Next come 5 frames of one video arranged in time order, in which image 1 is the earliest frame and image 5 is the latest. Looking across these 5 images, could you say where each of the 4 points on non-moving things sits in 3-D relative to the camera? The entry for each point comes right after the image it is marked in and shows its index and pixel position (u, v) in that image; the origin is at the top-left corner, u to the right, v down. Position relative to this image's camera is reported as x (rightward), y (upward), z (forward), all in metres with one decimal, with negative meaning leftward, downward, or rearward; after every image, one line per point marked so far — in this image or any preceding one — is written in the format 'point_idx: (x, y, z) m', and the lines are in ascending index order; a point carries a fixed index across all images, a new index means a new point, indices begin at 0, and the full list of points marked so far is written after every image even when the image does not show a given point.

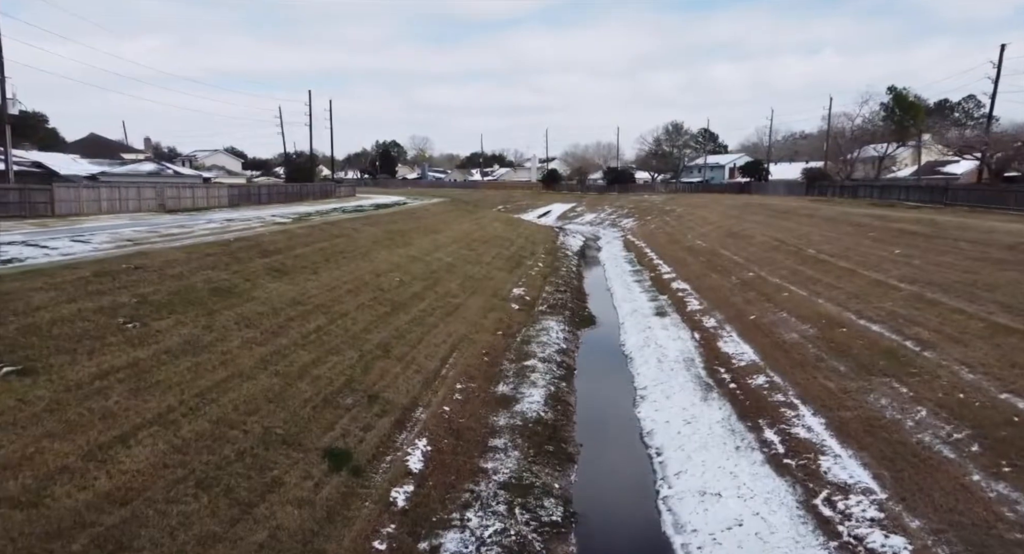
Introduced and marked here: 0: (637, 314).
0: (+3.5, -1.1, +19.0) m
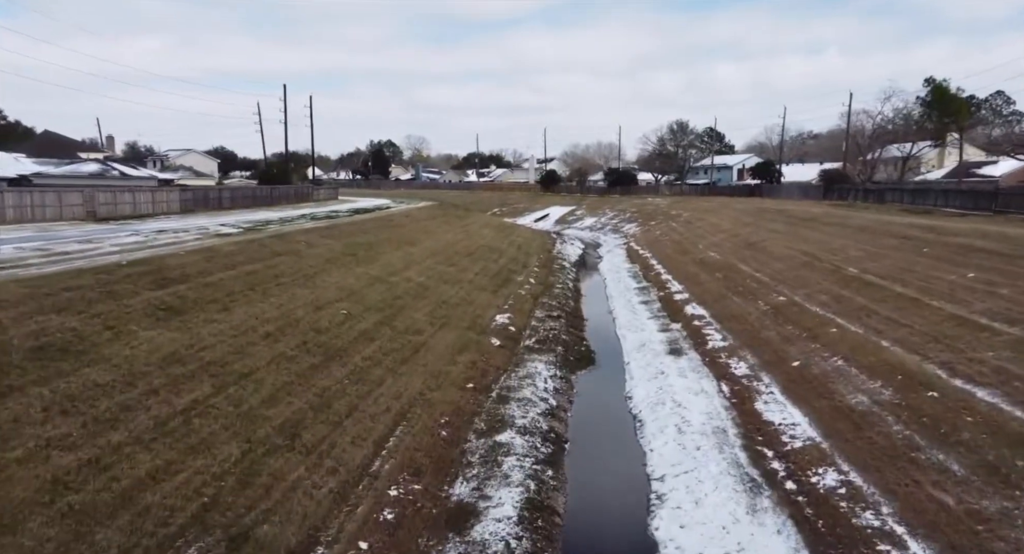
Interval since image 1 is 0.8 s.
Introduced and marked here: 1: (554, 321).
0: (+3.0, -1.7, +15.5) m
1: (+1.1, -1.3, +18.4) m
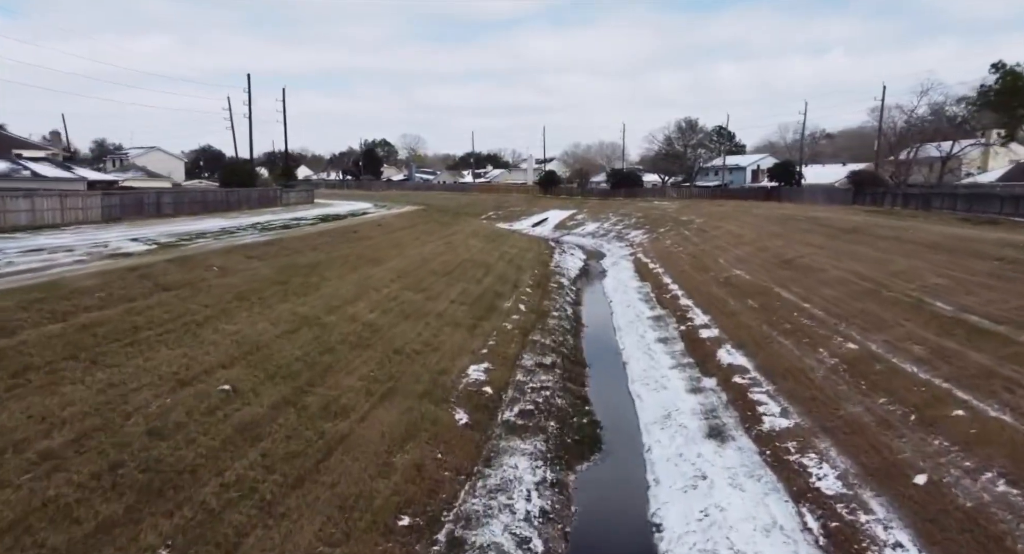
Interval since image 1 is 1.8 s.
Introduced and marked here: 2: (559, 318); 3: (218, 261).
0: (+2.6, -2.4, +11.0) m
1: (+0.7, -2.0, +13.9) m
2: (+1.3, -1.2, +19.8) m
3: (-6.3, +0.3, +14.8) m
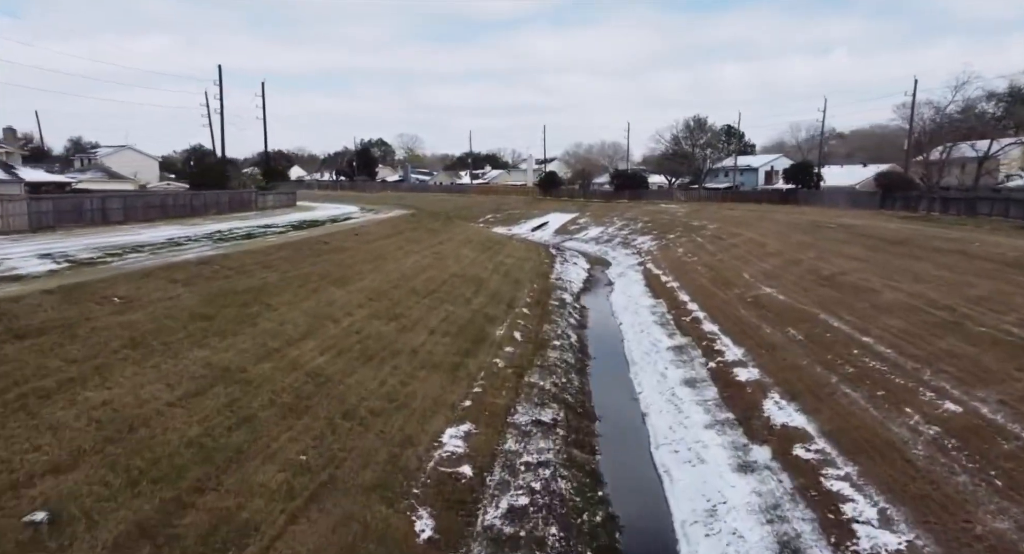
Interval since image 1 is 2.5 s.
0: (+2.4, -3.0, +7.8) m
1: (+0.5, -2.5, +10.6) m
2: (+1.2, -1.7, +16.5) m
3: (-6.5, -0.2, +11.6) m
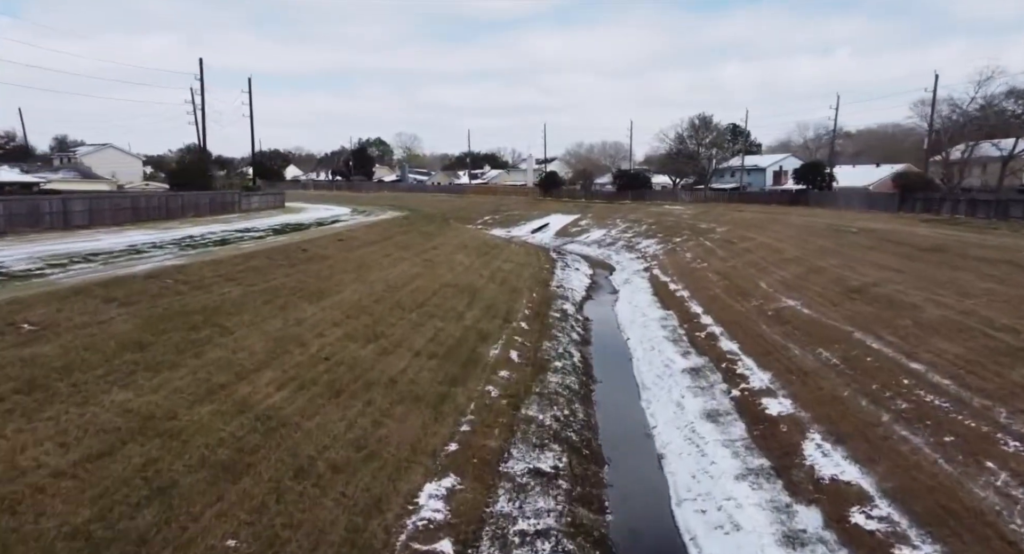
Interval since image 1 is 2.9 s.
0: (+2.3, -3.3, +5.9) m
1: (+0.4, -2.8, +8.8) m
2: (+1.1, -2.0, +14.7) m
3: (-6.6, -0.5, +9.7) m
